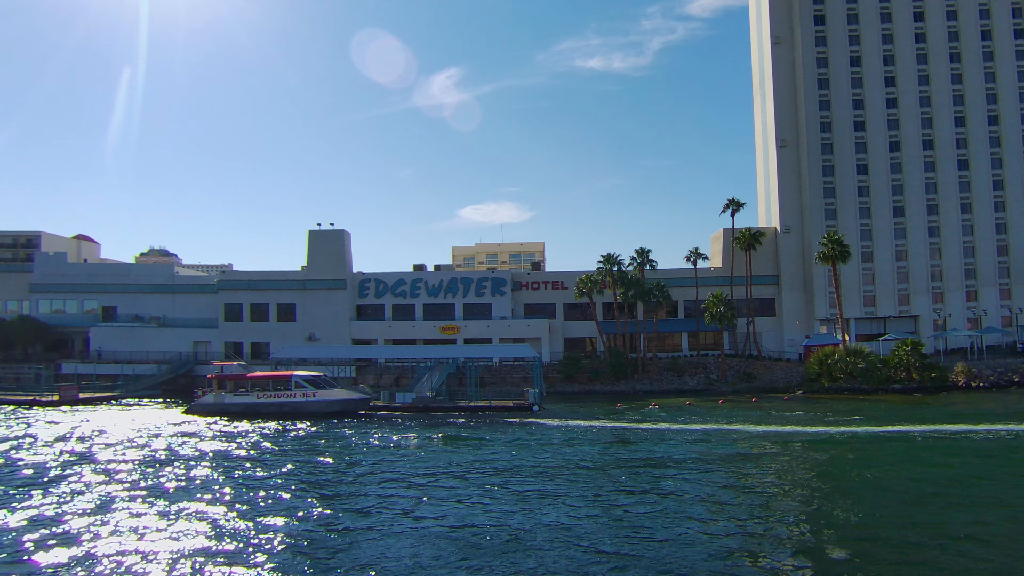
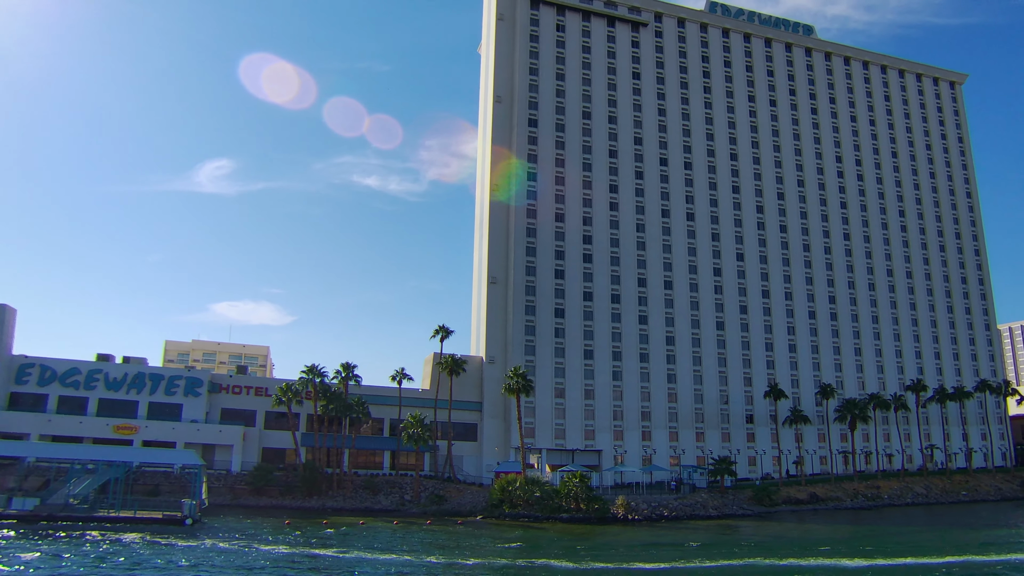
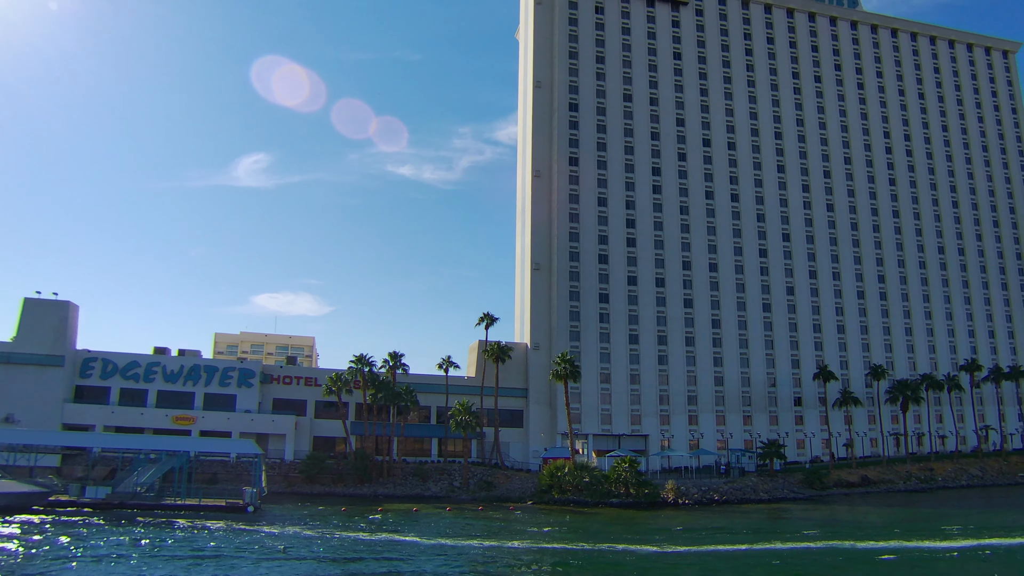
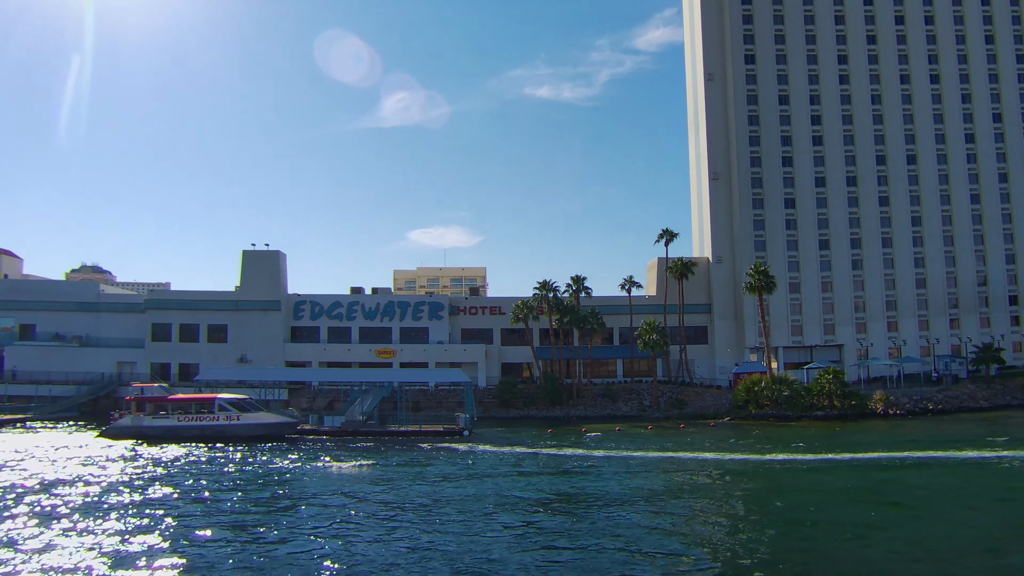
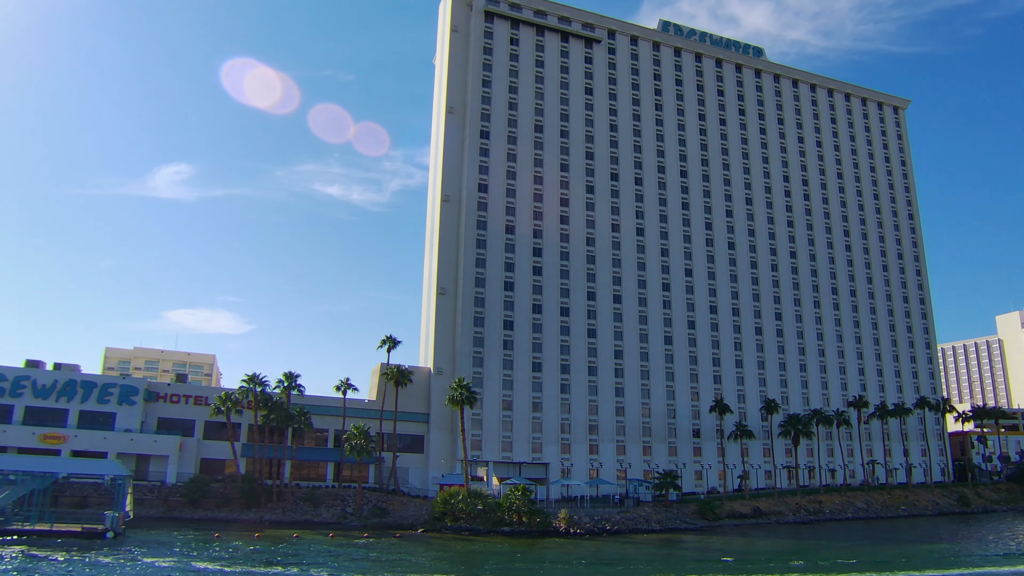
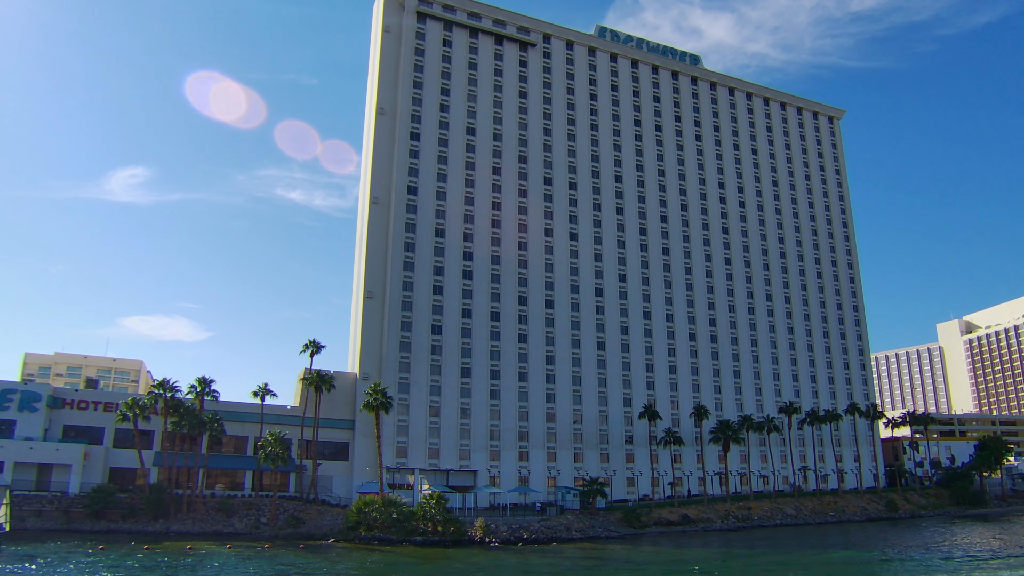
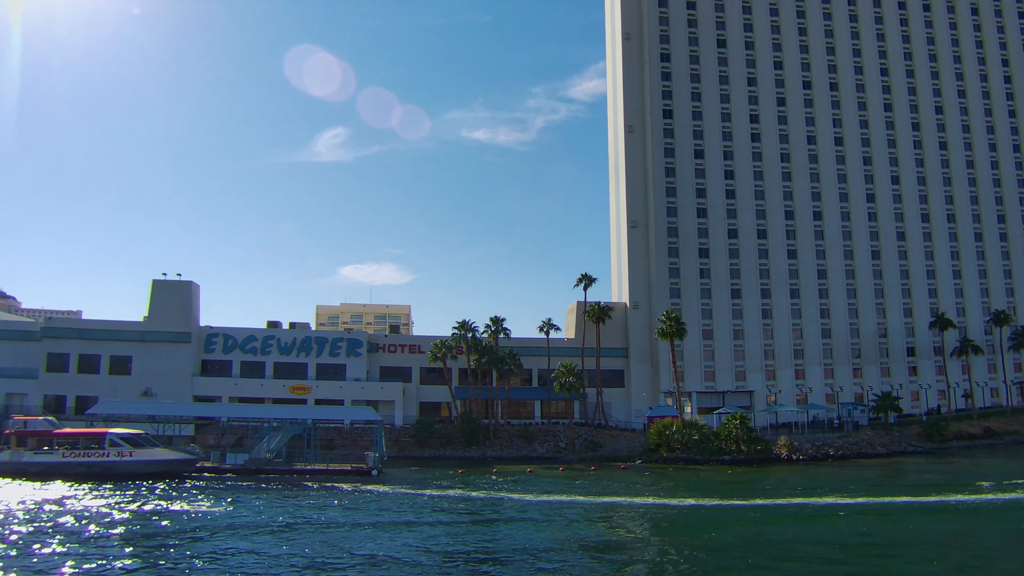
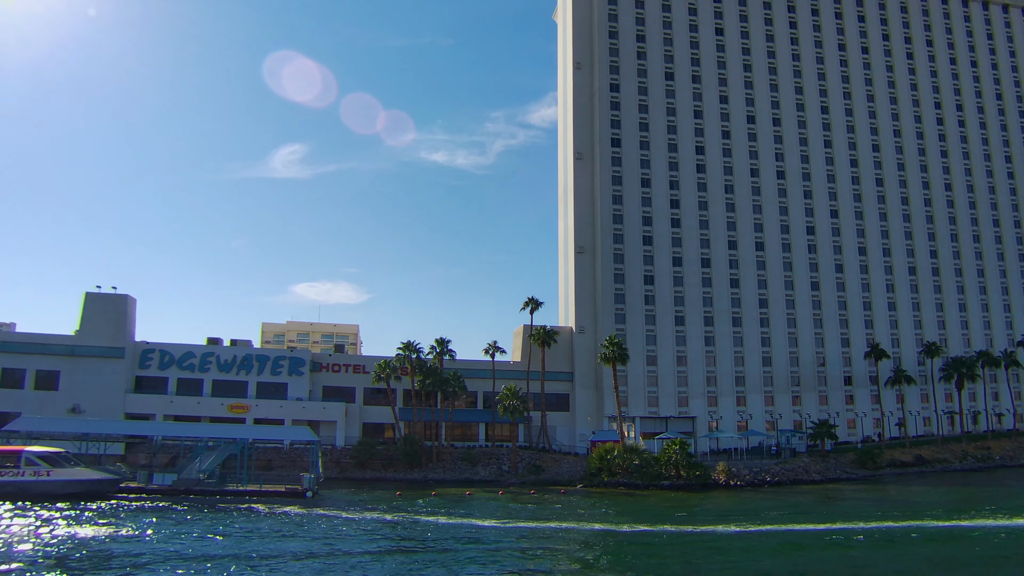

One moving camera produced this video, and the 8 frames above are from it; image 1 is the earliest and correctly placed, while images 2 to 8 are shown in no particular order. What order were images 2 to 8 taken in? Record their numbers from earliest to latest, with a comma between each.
4, 7, 8, 3, 2, 5, 6
